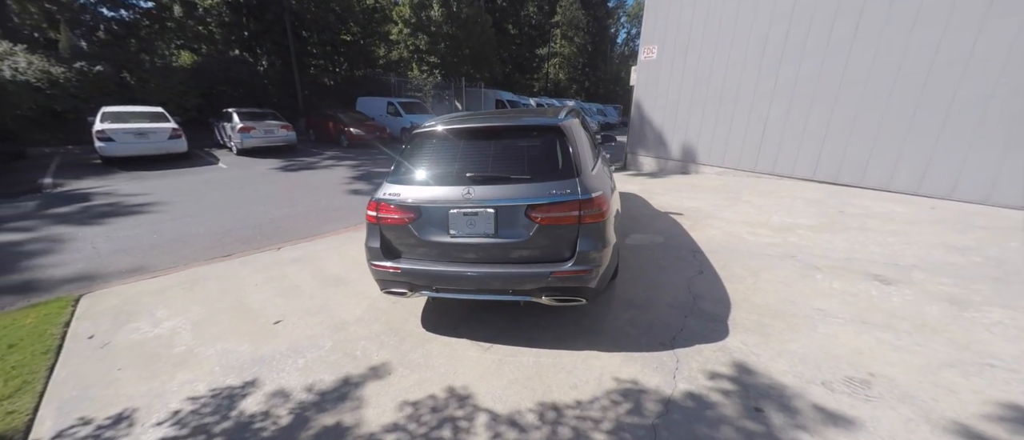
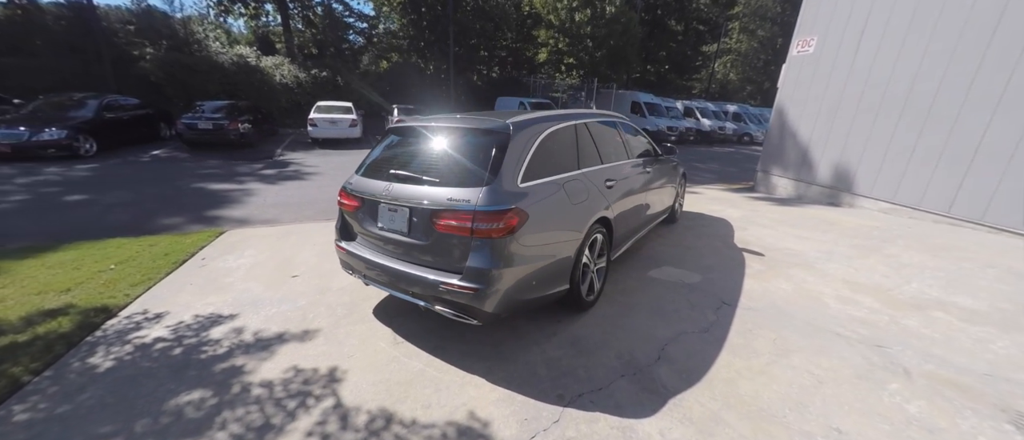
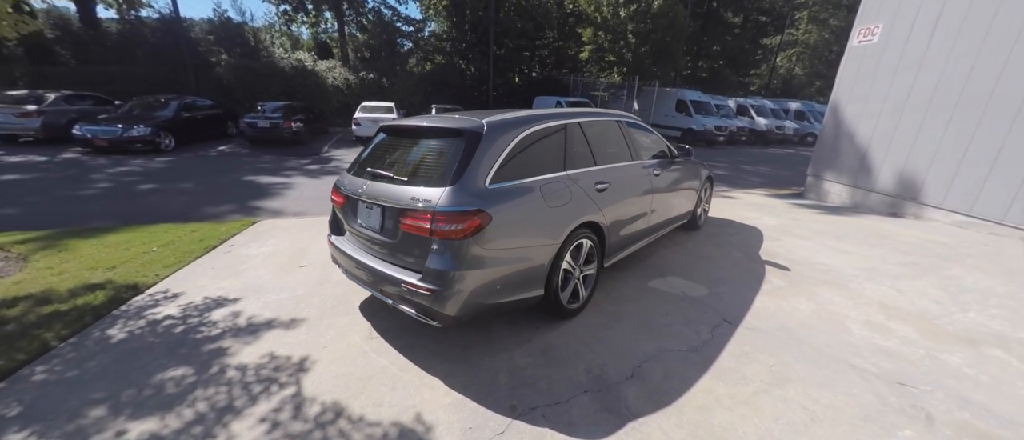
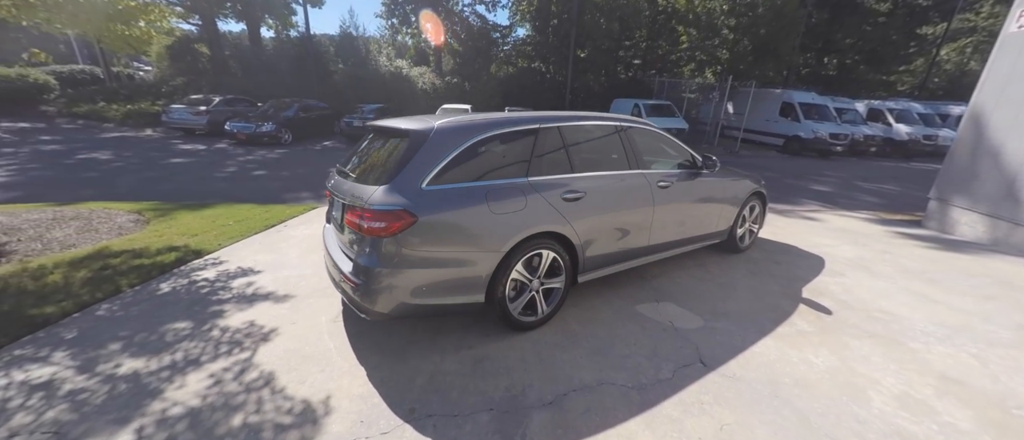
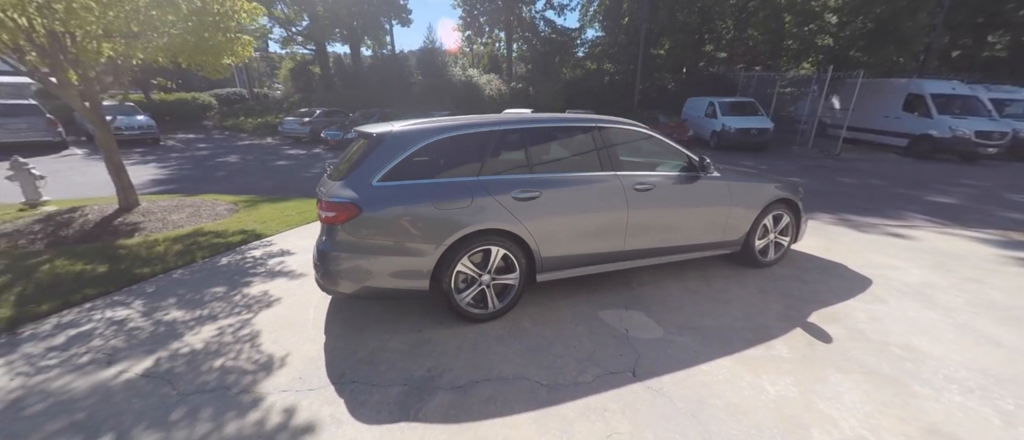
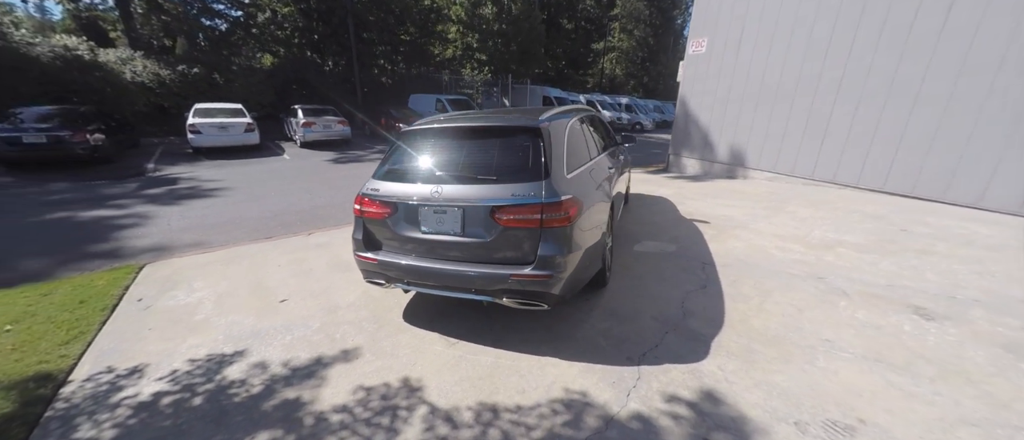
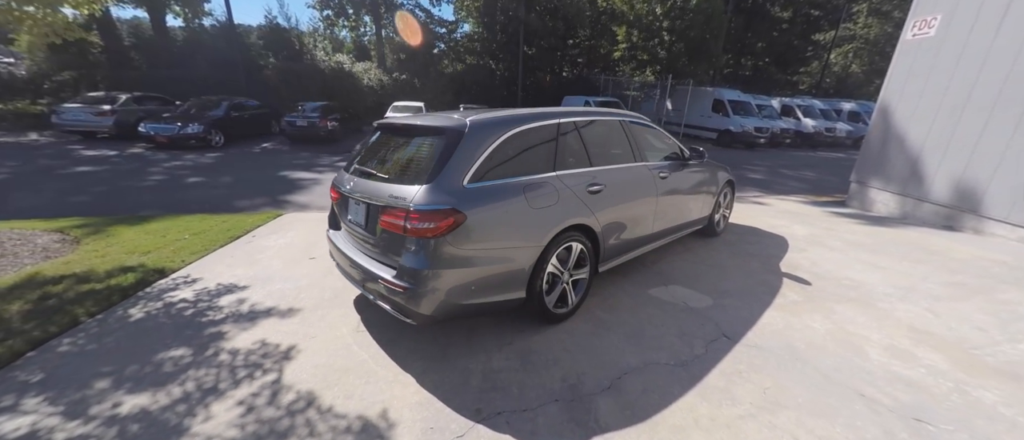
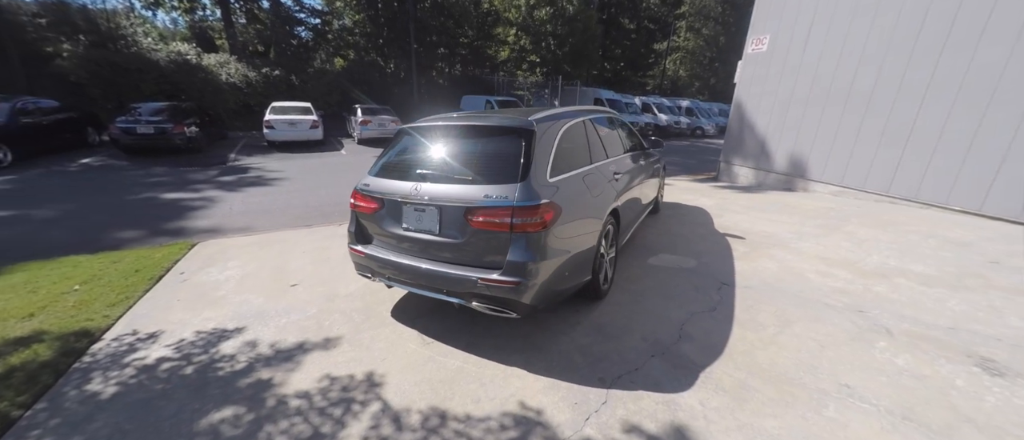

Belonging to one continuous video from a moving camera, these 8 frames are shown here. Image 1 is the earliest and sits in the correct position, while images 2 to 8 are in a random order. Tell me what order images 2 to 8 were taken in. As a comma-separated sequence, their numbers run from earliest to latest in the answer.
6, 8, 2, 3, 7, 4, 5
